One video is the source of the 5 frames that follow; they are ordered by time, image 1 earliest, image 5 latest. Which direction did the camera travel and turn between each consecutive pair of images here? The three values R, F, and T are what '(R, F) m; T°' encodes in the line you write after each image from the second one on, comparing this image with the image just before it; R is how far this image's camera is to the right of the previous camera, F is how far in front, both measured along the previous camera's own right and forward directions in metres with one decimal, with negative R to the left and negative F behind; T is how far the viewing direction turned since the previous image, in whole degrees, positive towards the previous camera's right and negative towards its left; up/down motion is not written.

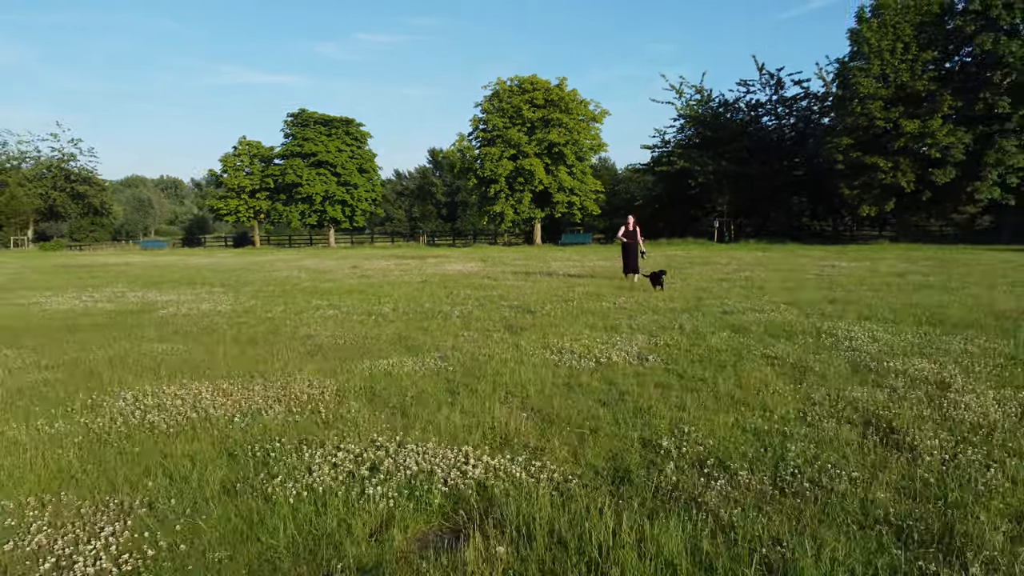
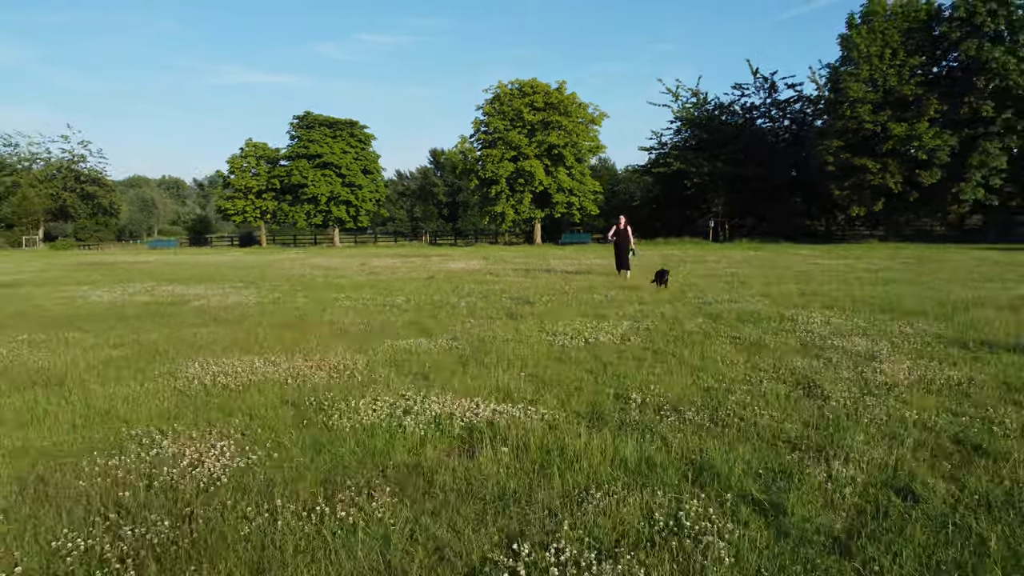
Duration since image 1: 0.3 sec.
(0.0, -1.4) m; 0°
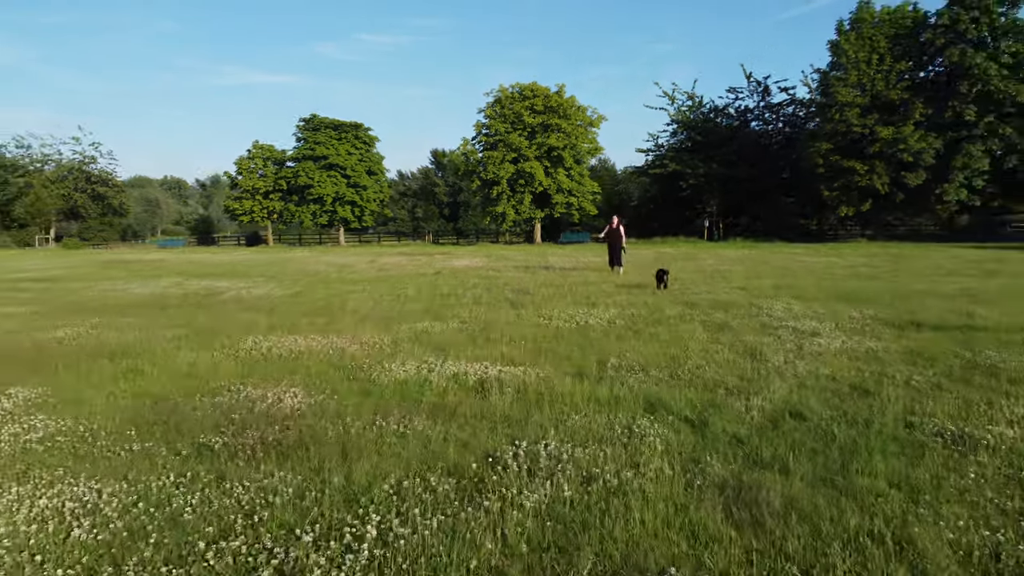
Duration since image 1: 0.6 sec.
(0.0, -1.6) m; 0°
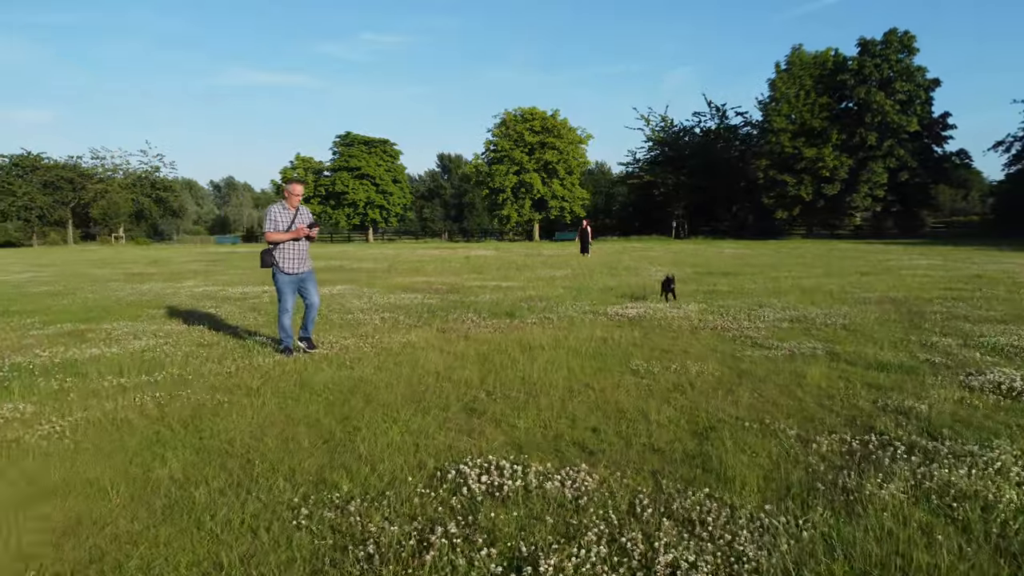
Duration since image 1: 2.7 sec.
(-0.1, -11.9) m; 0°
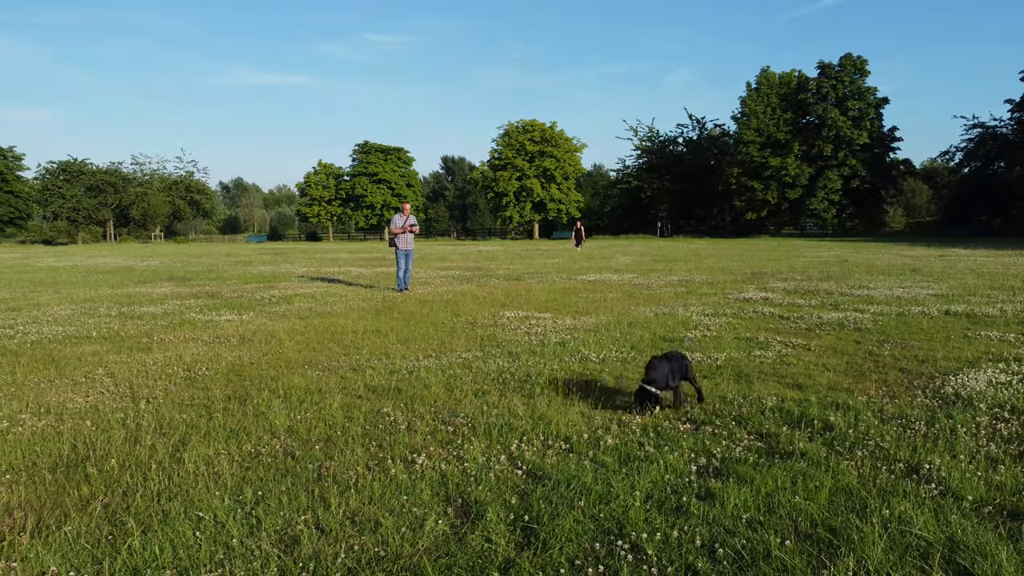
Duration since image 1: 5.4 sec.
(-0.1, -8.2) m; 0°
